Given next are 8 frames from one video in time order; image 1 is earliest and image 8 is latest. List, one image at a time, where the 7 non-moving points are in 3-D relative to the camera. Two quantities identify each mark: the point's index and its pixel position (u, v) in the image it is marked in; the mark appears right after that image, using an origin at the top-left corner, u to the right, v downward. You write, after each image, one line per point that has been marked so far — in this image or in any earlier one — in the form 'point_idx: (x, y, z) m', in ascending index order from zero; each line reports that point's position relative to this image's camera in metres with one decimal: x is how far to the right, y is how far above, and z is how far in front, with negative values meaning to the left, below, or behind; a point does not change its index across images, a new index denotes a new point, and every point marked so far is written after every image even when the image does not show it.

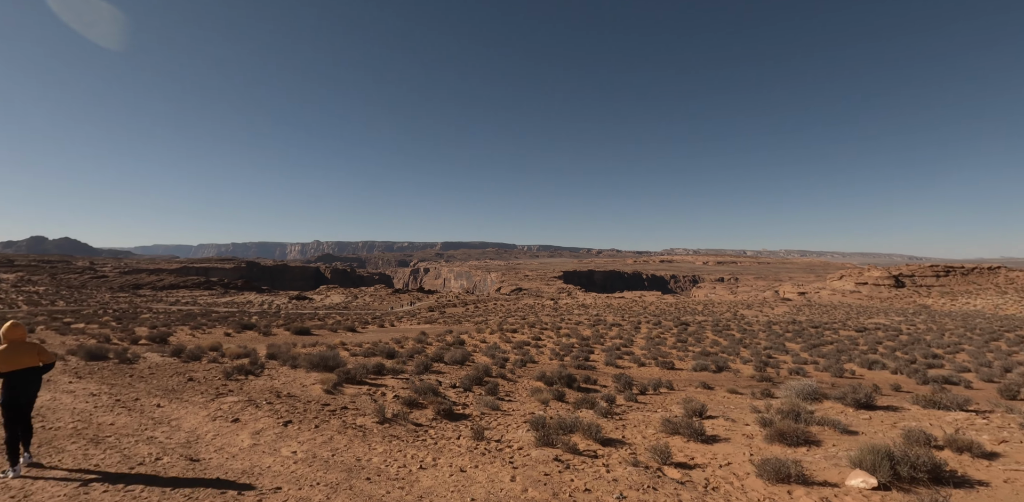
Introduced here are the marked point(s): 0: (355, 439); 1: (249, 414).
0: (-3.6, -4.3, +10.1) m
1: (-6.2, -3.9, +10.6) m
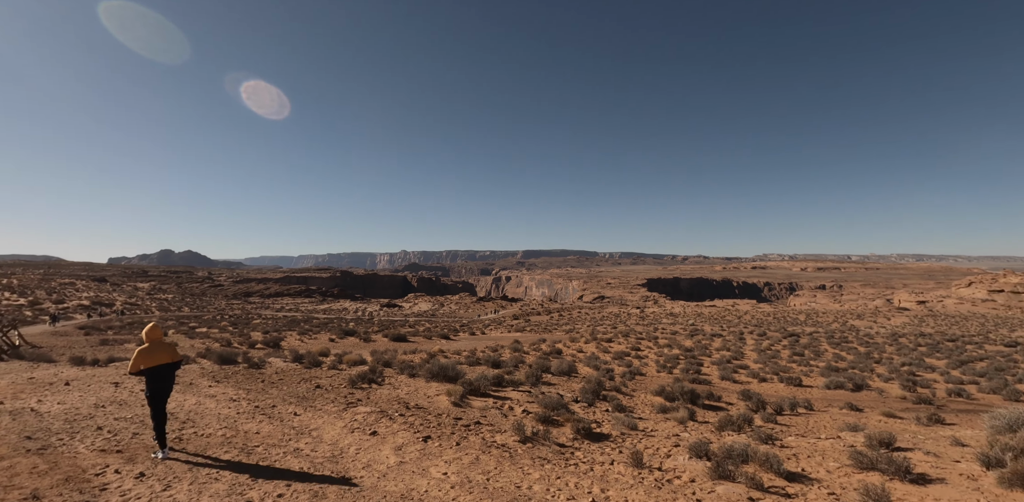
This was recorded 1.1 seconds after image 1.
0: (-0.2, -4.2, +8.8) m
1: (-2.7, -3.8, +9.6) m
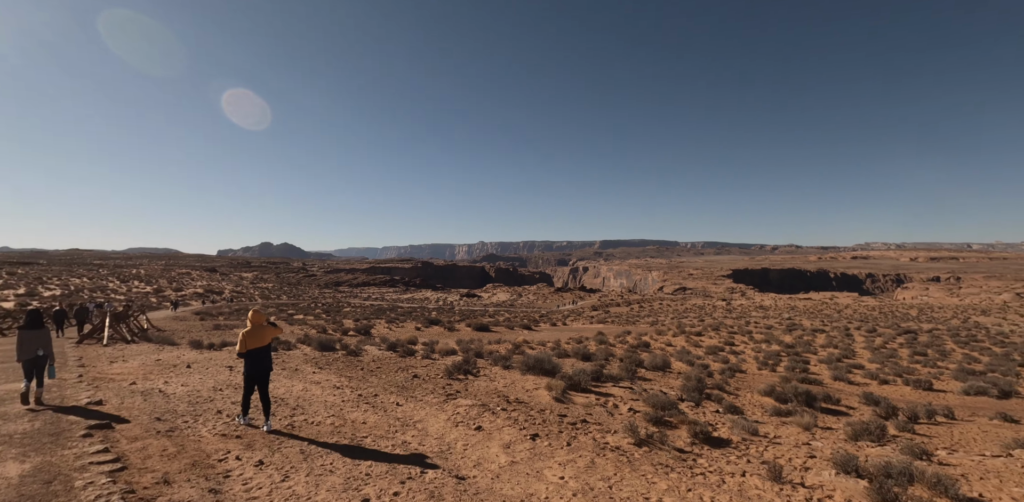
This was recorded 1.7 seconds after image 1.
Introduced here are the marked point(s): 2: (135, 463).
0: (+2.0, -3.8, +7.9) m
1: (-0.4, -3.5, +9.1) m
2: (-4.6, -2.6, +5.4) m
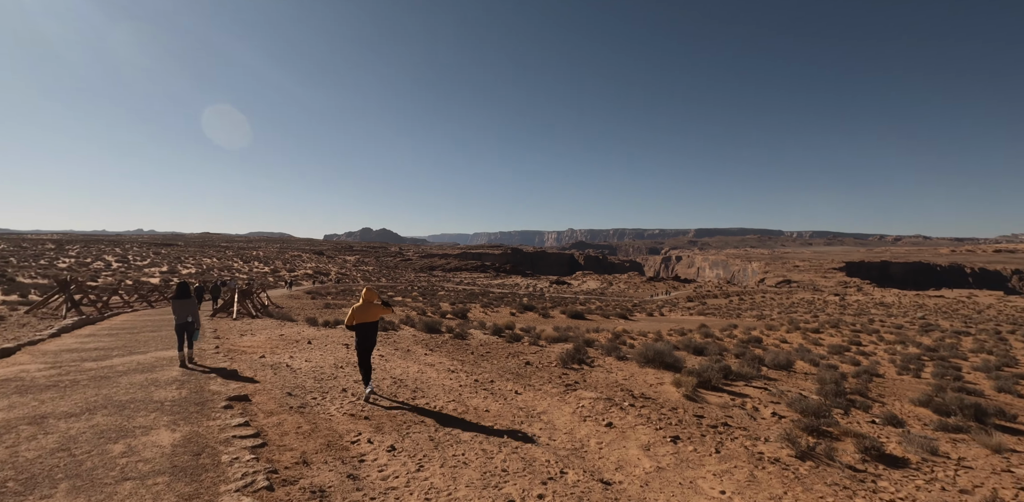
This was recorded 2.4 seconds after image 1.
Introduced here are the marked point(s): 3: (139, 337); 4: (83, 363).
0: (+4.1, -3.4, +6.5) m
1: (+1.9, -3.0, +8.1) m
2: (-2.8, -2.2, +5.1) m
3: (-8.6, -2.0, +10.4) m
4: (-7.5, -2.0, +7.9) m
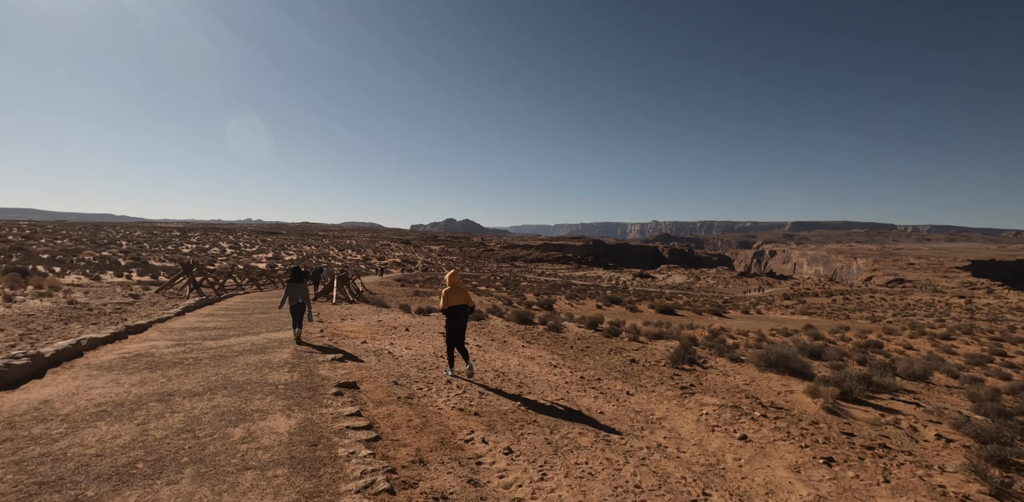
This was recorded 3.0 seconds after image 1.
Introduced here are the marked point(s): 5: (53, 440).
0: (+5.6, -3.2, +5.1) m
1: (+3.8, -2.8, +6.9) m
2: (-1.3, -2.0, +4.7) m
3: (-6.3, -1.6, +10.9) m
4: (-5.6, -1.7, +8.2) m
5: (-3.9, -1.6, +3.7) m
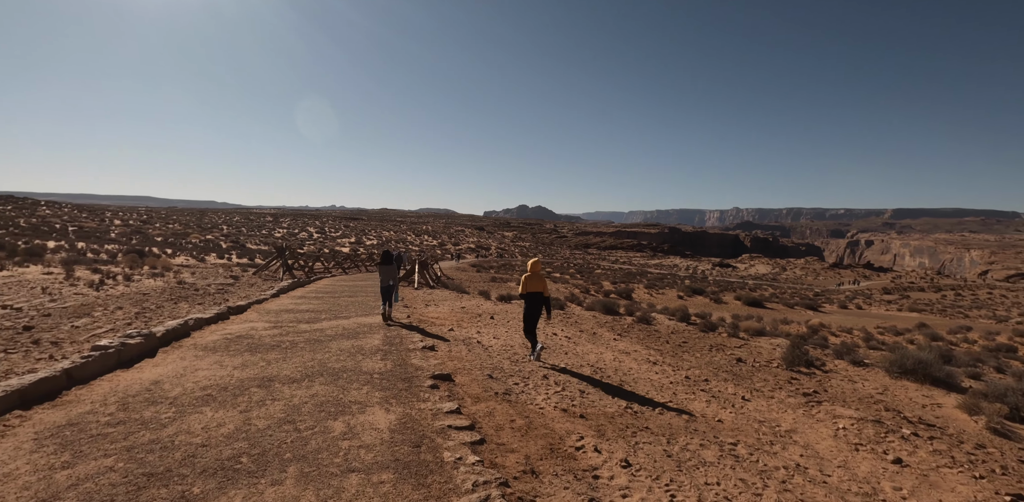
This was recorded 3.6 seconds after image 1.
0: (+6.7, -3.1, +3.6) m
1: (+5.1, -2.6, +5.7) m
2: (-0.2, -1.8, +4.3) m
3: (-4.3, -1.2, +11.0) m
4: (-4.0, -1.3, +8.3) m
5: (-2.9, -1.4, +3.6) m
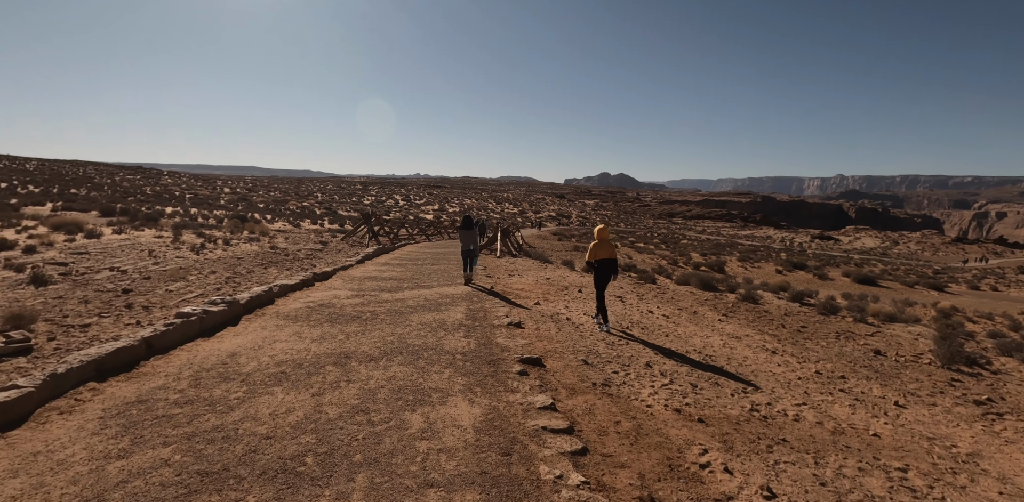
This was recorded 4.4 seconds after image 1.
0: (+7.4, -3.0, +1.8) m
1: (+6.1, -2.3, +4.1) m
2: (+0.6, -1.5, +3.5) m
3: (-2.3, -0.4, +10.8) m
4: (-2.4, -0.7, +8.0) m
5: (-2.1, -1.2, +3.3) m
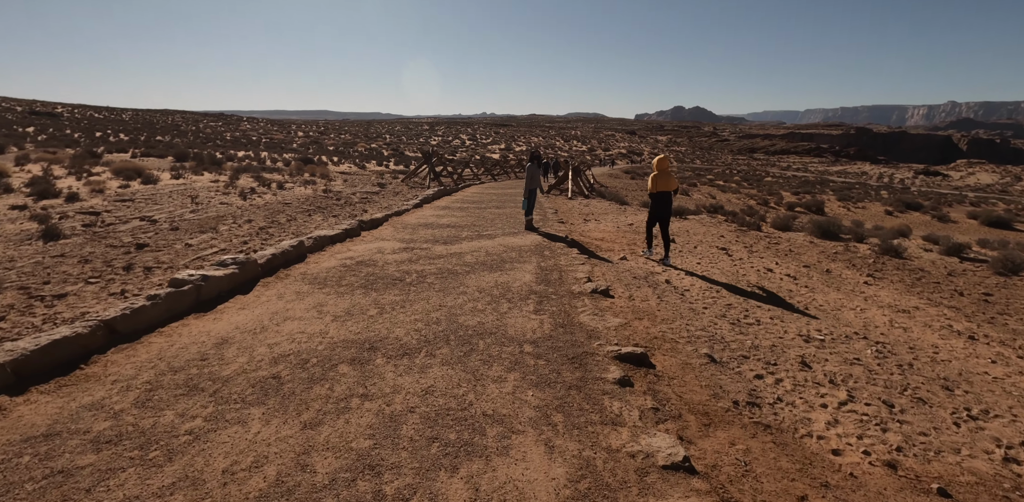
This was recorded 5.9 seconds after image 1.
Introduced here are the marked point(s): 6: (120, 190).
0: (+7.5, -3.1, -0.6) m
1: (+6.7, -2.1, +1.8) m
2: (+1.1, -1.3, +1.9) m
3: (-0.7, +0.7, +9.3) m
4: (-1.2, +0.1, +6.7) m
5: (-1.6, -1.0, +2.0) m
6: (-7.7, +1.2, +8.7) m
